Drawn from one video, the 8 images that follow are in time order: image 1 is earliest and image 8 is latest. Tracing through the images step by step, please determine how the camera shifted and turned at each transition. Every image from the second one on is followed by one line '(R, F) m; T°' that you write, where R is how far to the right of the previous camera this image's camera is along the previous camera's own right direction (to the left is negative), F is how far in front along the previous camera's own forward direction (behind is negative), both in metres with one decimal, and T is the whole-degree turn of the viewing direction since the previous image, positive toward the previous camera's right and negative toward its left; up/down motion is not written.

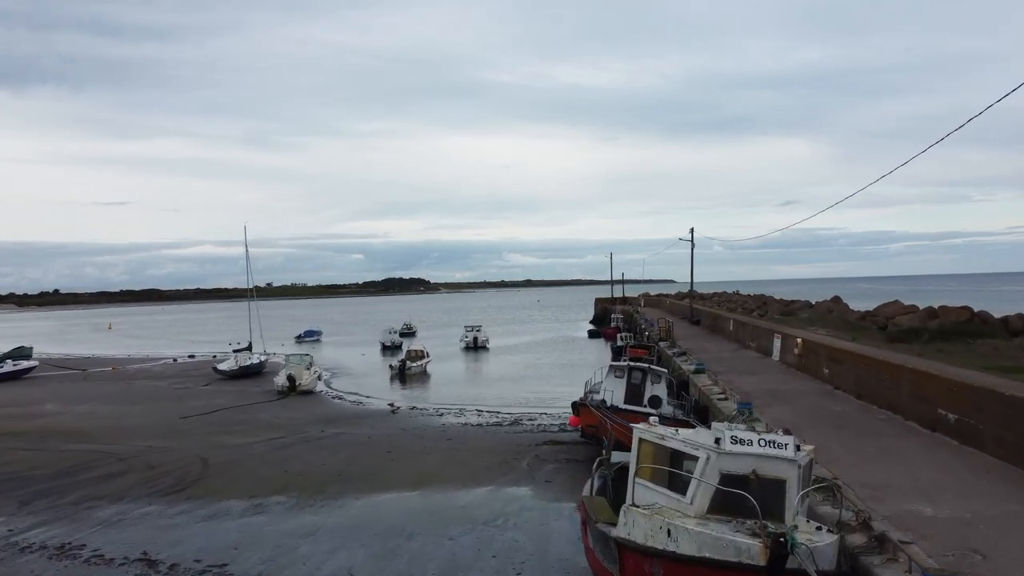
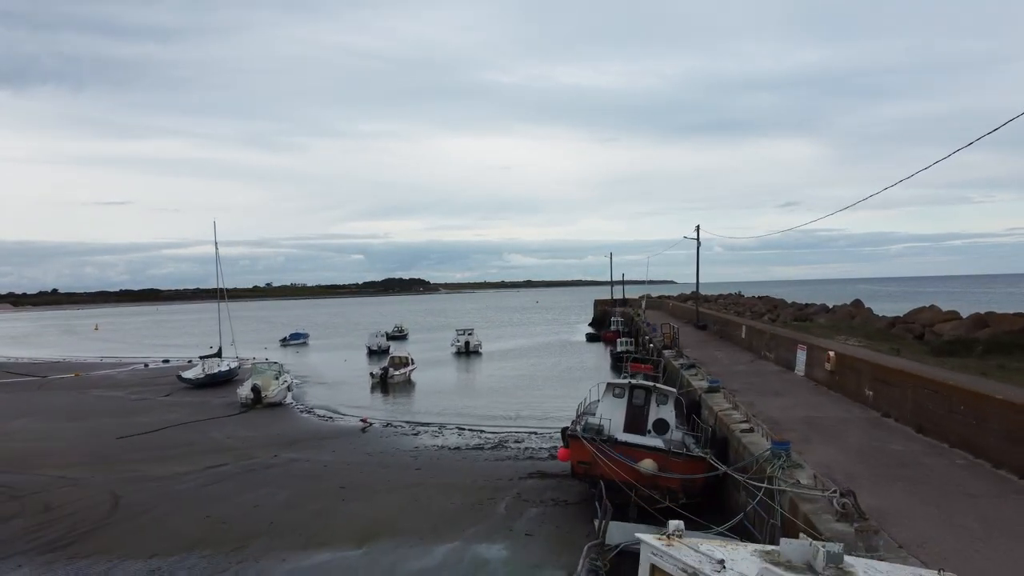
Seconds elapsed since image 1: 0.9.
(+0.5, +3.0) m; 0°
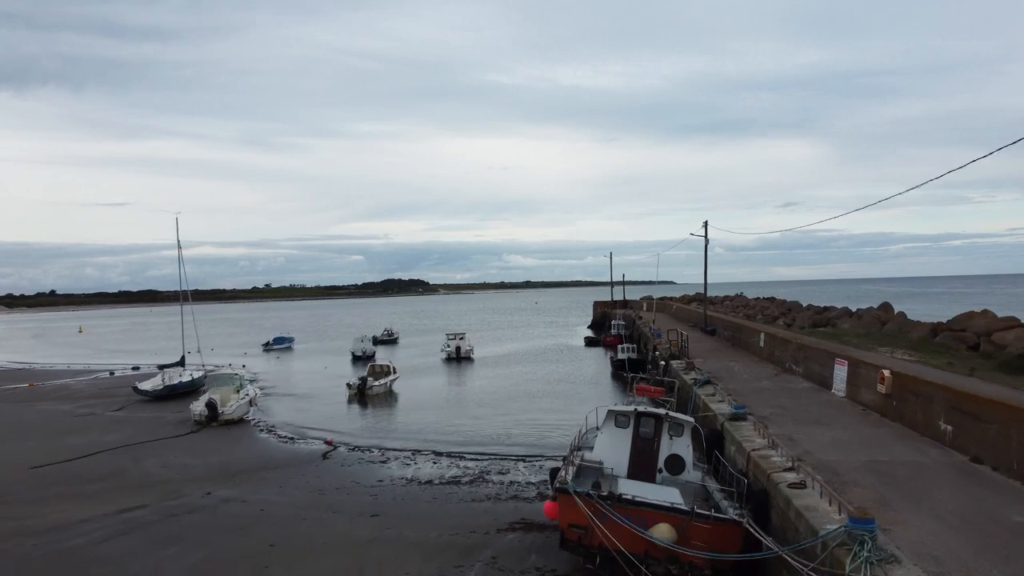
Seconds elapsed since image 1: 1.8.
(+0.4, +3.2) m; 0°
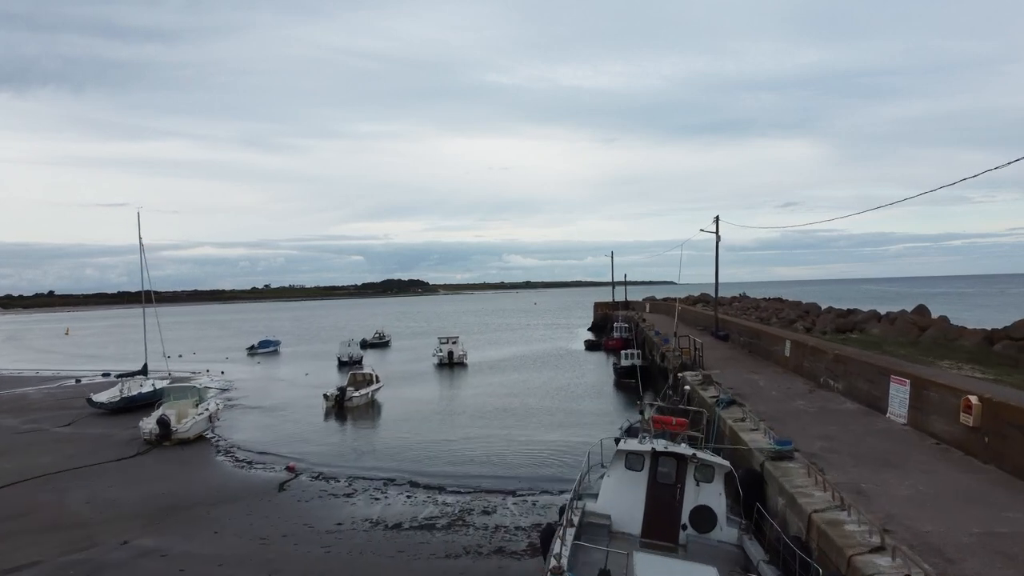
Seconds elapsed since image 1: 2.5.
(+0.3, +2.9) m; 0°
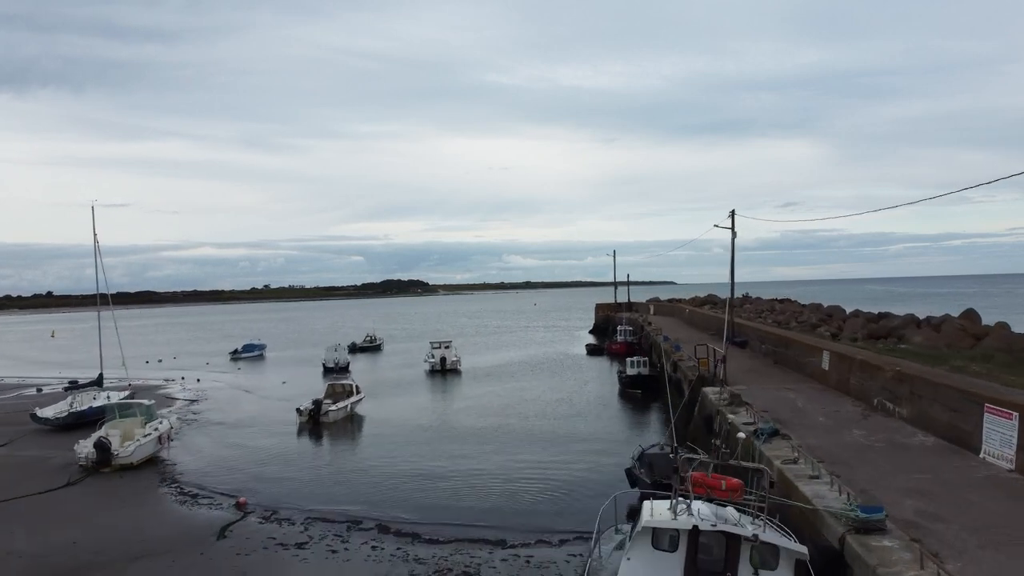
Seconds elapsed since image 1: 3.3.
(+0.2, +3.0) m; 0°
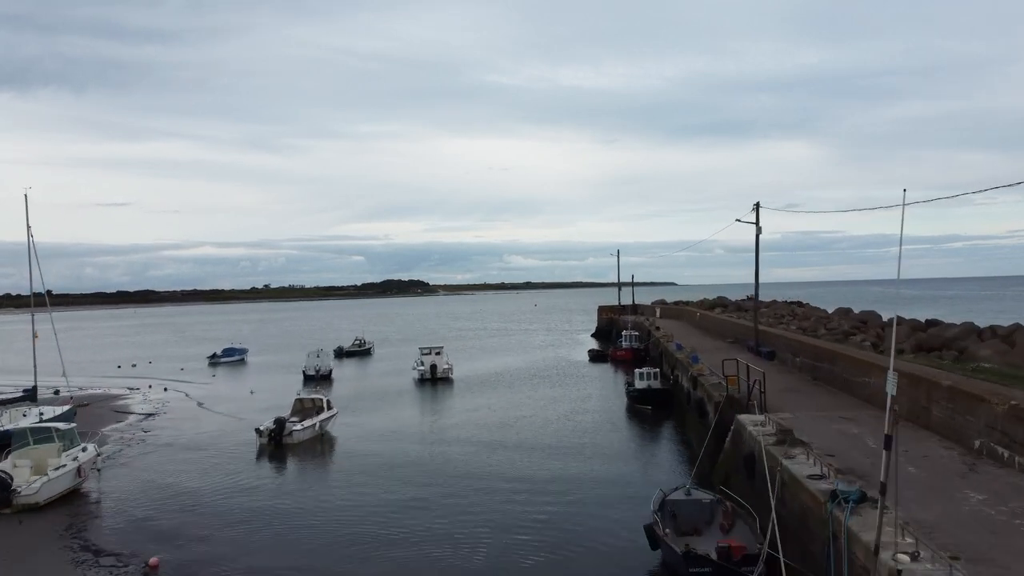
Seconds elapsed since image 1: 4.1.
(+0.2, +3.5) m; 0°
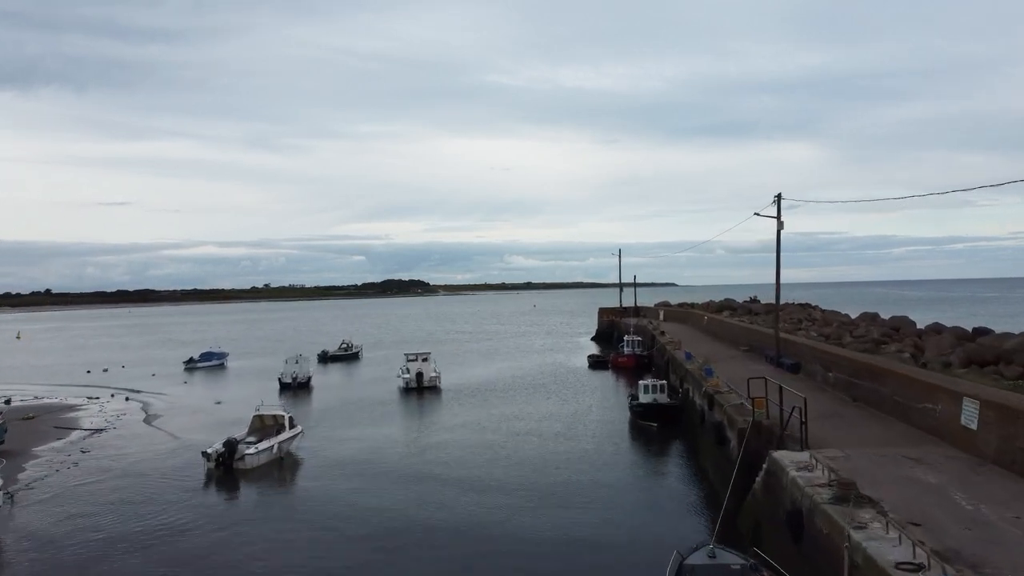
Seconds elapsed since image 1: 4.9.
(+0.4, +3.0) m; 0°
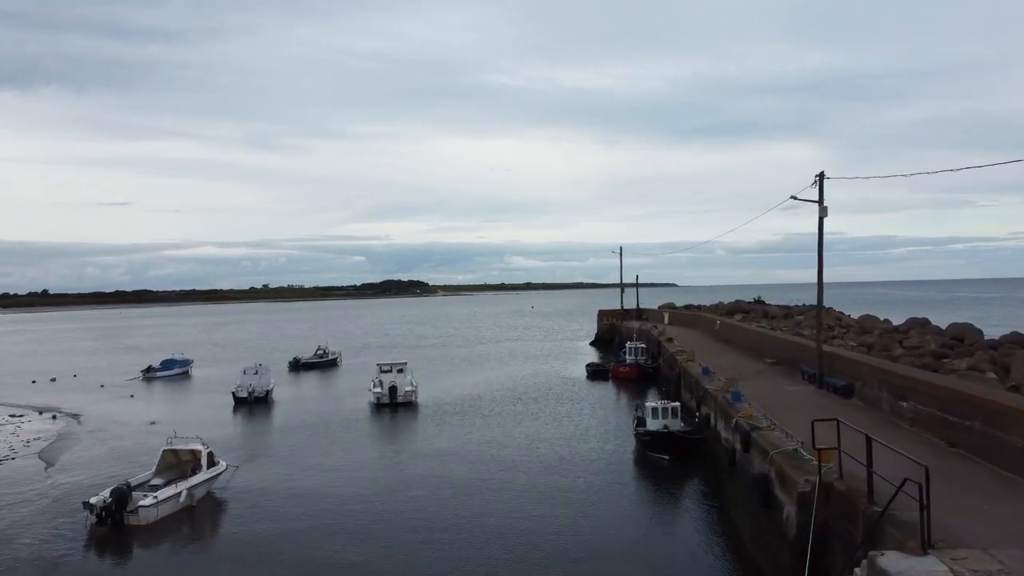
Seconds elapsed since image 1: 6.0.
(+0.6, +4.5) m; 0°
